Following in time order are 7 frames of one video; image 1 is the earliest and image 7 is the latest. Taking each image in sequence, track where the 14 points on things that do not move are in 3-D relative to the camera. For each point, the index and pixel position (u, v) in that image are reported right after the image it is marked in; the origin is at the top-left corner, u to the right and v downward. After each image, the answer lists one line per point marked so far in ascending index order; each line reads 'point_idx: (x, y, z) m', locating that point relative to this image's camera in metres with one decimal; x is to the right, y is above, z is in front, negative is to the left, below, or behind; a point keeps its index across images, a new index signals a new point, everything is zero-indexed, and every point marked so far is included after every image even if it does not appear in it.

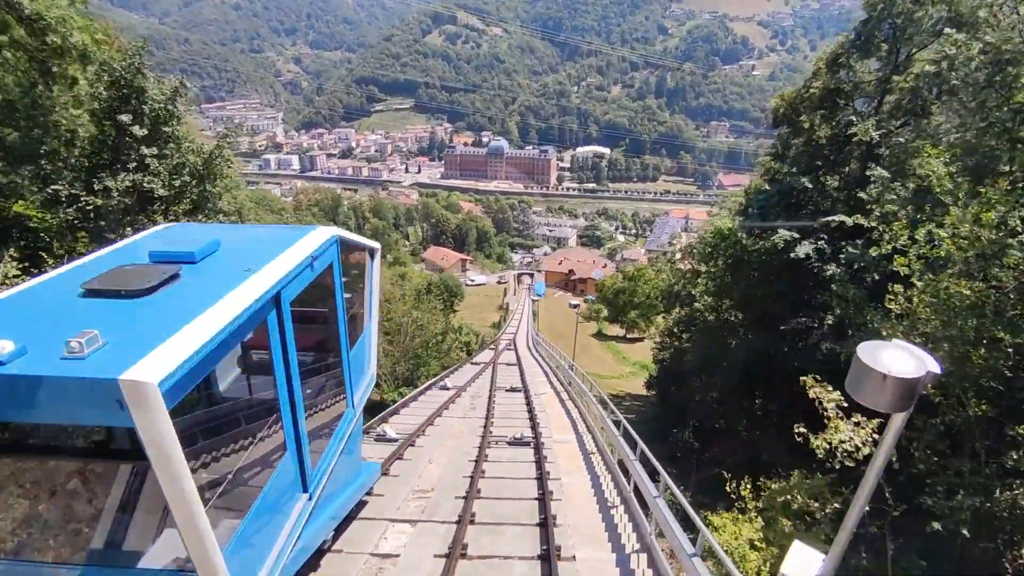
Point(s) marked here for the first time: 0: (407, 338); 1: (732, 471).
0: (-2.9, -1.4, +17.5) m
1: (+6.1, -5.0, +17.5) m
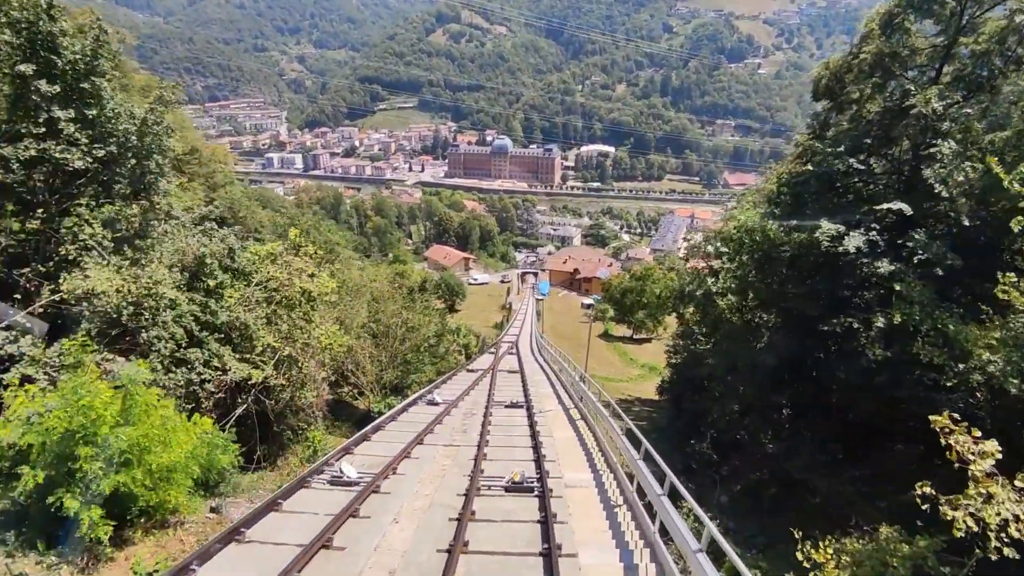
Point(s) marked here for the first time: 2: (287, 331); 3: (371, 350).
0: (-2.9, -1.3, +15.7) m
1: (+6.2, -5.0, +15.7) m
2: (-4.0, -0.8, +11.3) m
3: (-3.4, -1.5, +15.2) m
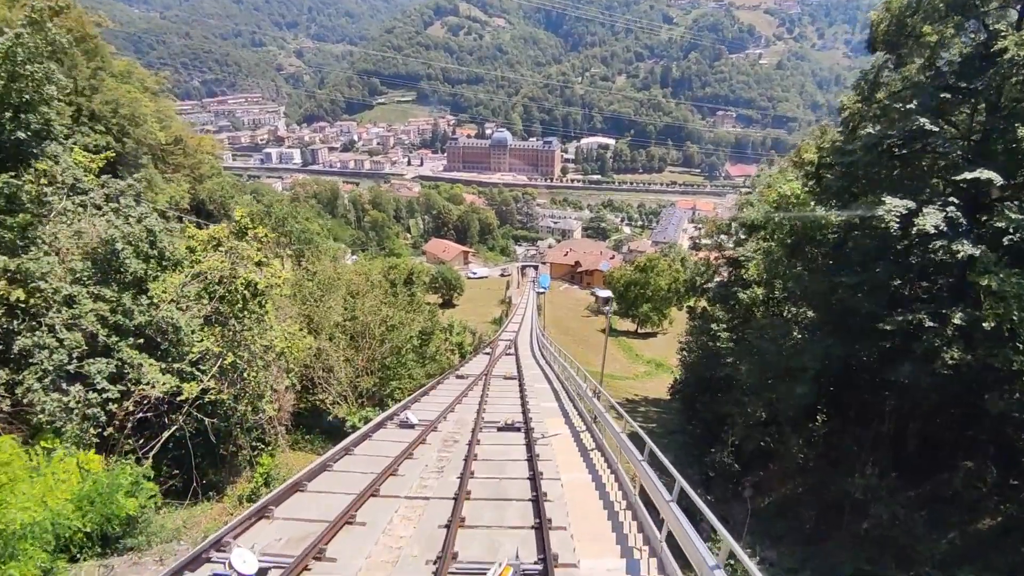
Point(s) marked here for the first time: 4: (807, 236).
0: (-2.9, -1.2, +13.6) m
1: (+6.1, -4.8, +13.7) m
2: (-4.1, -0.7, +9.2) m
3: (-3.5, -1.4, +13.1) m
4: (+6.5, +1.1, +13.7) m
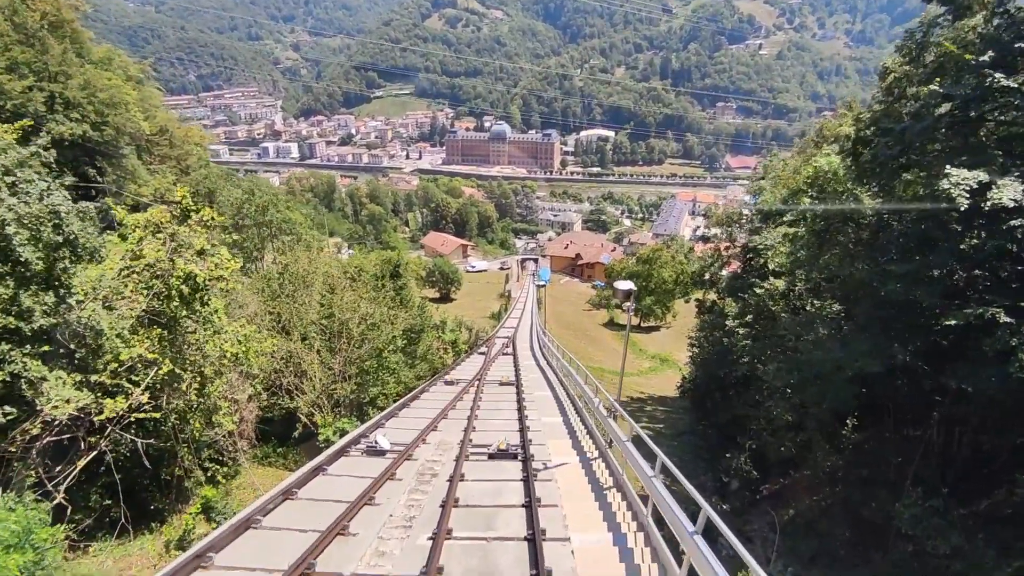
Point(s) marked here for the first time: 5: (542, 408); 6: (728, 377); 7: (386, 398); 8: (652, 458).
0: (-3.0, -1.1, +12.1) m
1: (+6.1, -4.6, +12.2) m
2: (-4.1, -0.6, +7.7) m
3: (-3.5, -1.3, +11.6) m
4: (+6.4, +1.3, +12.2) m
5: (+0.6, -2.4, +12.7) m
6: (+6.5, -2.7, +18.9) m
7: (-2.4, -2.1, +11.9) m
8: (+3.9, -4.7, +17.7) m
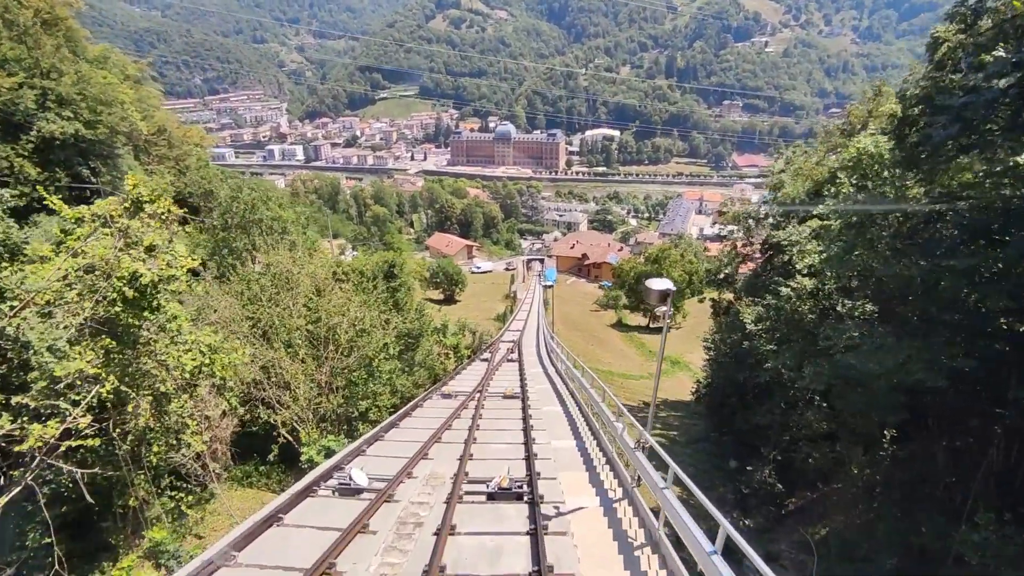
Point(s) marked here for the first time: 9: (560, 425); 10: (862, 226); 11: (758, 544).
0: (-2.9, -1.1, +11.0) m
1: (+6.2, -4.6, +11.0) m
2: (-4.1, -0.7, +6.6) m
3: (-3.4, -1.3, +10.5) m
4: (+6.5, +1.4, +11.0) m
5: (+0.7, -2.4, +11.6) m
6: (+6.6, -2.6, +17.7) m
7: (-2.3, -2.1, +10.8) m
8: (+4.1, -4.7, +16.5) m
9: (+0.9, -2.4, +11.4) m
10: (+6.3, +1.1, +11.4) m
11: (+5.4, -5.6, +13.9) m
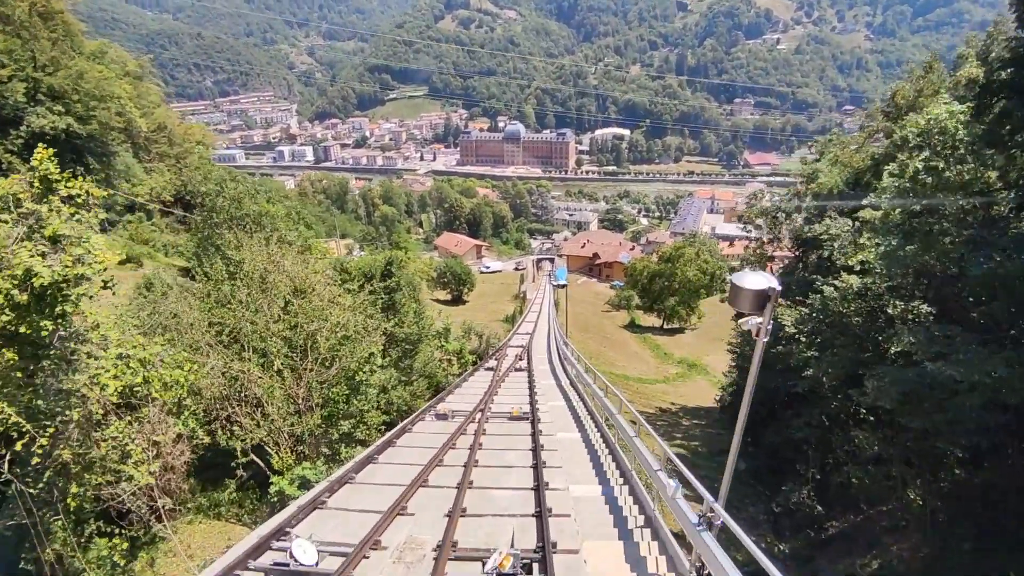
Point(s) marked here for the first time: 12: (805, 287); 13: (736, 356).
0: (-2.8, -1.1, +9.6) m
1: (+6.3, -4.6, +9.4) m
2: (-4.1, -0.7, +5.2) m
3: (-3.3, -1.3, +9.1) m
4: (+6.6, +1.4, +9.4) m
5: (+0.8, -2.4, +10.1) m
6: (+6.9, -2.6, +16.2) m
7: (-2.2, -2.1, +9.4) m
8: (+4.3, -4.7, +15.0) m
9: (+1.0, -2.4, +9.9) m
10: (+6.4, +1.1, +9.8) m
11: (+5.6, -5.6, +12.4) m
12: (+7.1, 0.0, +15.4) m
13: (+7.1, -2.2, +20.0) m
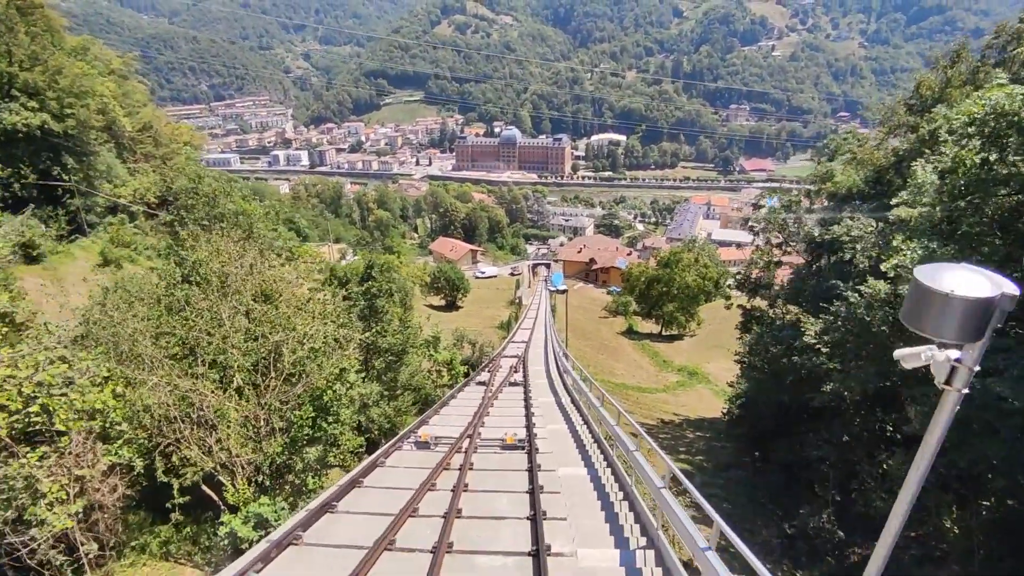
0: (-2.9, -1.2, +8.4) m
1: (+6.2, -4.6, +8.3) m
2: (-4.1, -0.7, +4.0) m
3: (-3.4, -1.4, +7.9) m
4: (+6.5, +1.3, +8.3) m
5: (+0.7, -2.5, +8.9) m
6: (+6.7, -2.8, +15.0) m
7: (-2.3, -2.2, +8.2) m
8: (+4.2, -4.8, +13.8) m
9: (+0.9, -2.5, +8.7) m
10: (+6.4, +1.1, +8.7) m
11: (+5.5, -5.7, +11.2) m
12: (+7.0, -0.1, +14.3) m
13: (+7.0, -2.4, +18.9) m
